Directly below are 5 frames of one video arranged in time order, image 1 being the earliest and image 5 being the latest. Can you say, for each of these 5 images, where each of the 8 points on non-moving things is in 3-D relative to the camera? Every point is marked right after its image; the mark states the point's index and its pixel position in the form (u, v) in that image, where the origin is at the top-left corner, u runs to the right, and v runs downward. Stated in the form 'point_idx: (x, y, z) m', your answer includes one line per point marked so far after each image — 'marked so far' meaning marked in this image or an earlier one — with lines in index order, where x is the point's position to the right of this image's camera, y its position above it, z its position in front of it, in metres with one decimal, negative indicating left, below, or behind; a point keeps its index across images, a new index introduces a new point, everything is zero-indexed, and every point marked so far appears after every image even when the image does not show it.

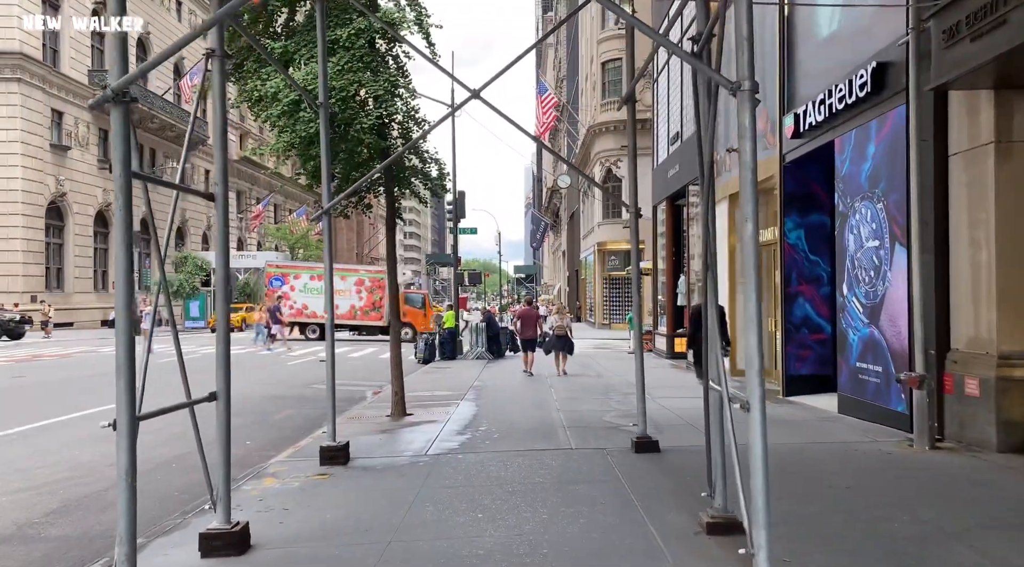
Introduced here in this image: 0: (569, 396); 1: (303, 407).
0: (+0.9, -1.8, +14.9) m
1: (-3.2, -1.9, +14.5) m
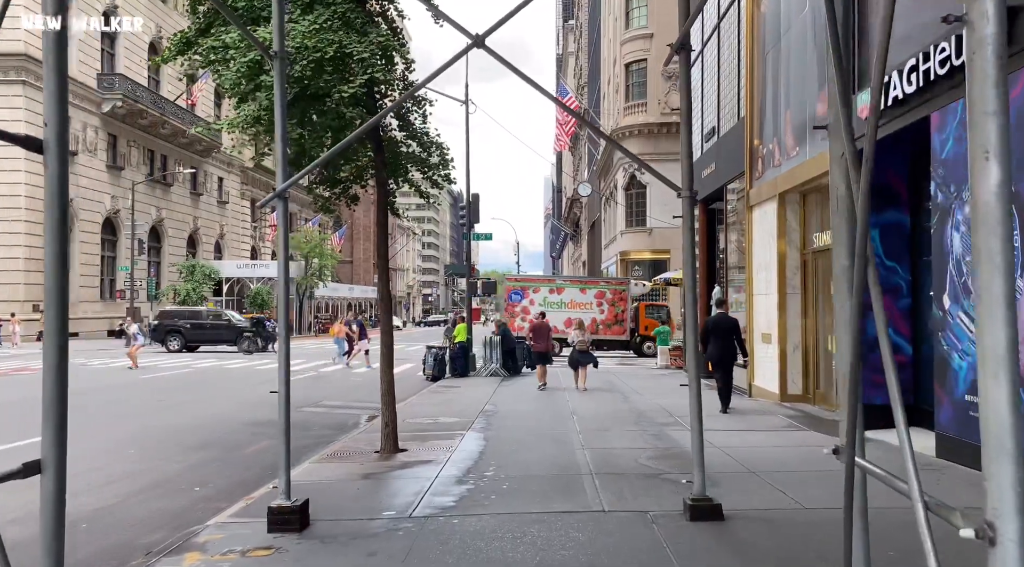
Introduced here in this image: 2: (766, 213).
0: (+1.1, -1.9, +12.6) m
1: (-3.0, -2.1, +12.3) m
2: (+4.4, +1.2, +16.5) m
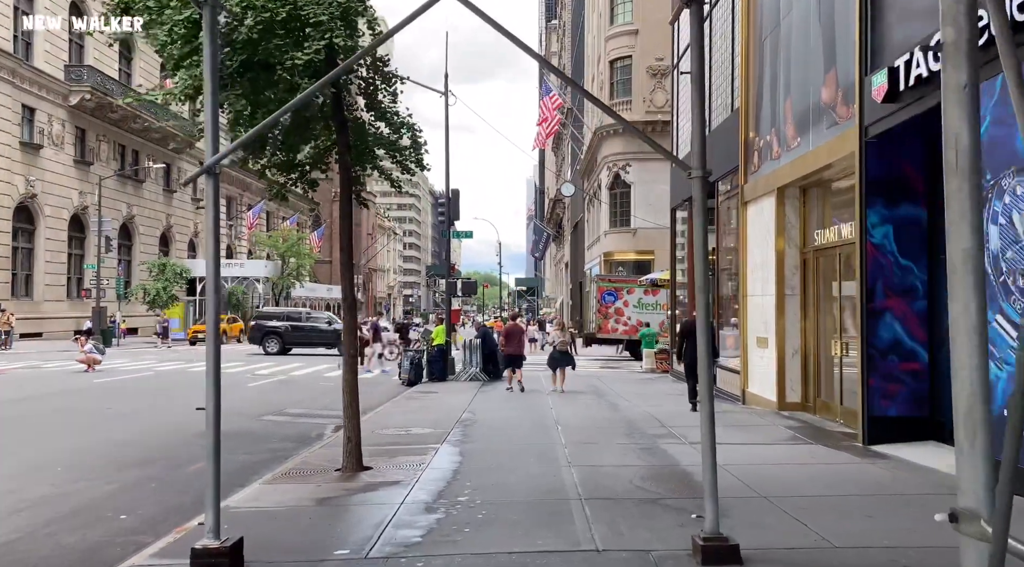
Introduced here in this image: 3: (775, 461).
0: (+0.8, -1.9, +11.5) m
1: (-3.3, -2.0, +11.1) m
2: (+4.1, +1.2, +15.5) m
3: (+2.6, -1.8, +9.5) m
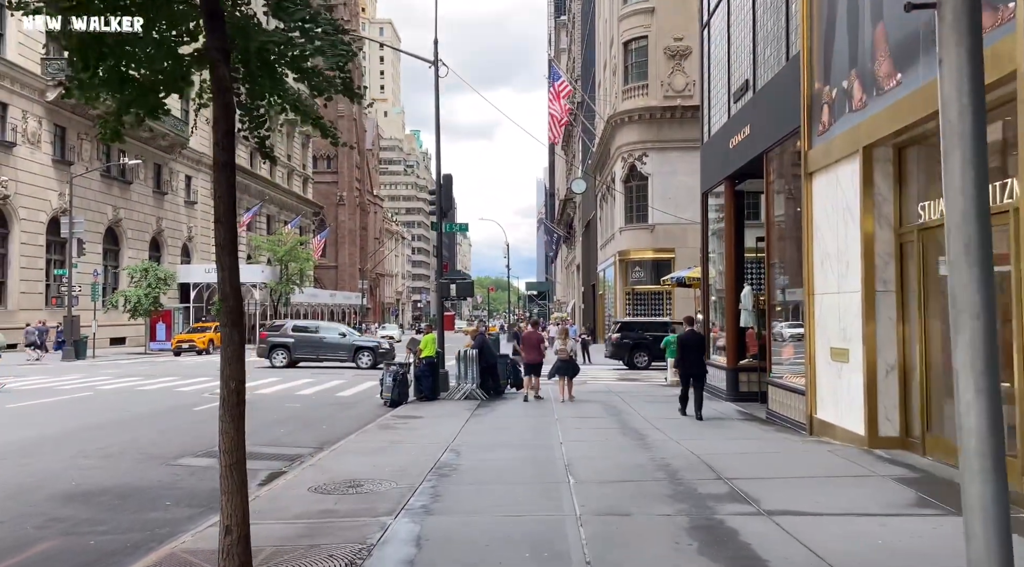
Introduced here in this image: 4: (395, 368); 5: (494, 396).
0: (+0.8, -1.8, +7.8) m
1: (-3.3, -2.0, +7.5) m
2: (+4.0, +1.3, +11.8) m
3: (+2.5, -1.7, +5.7) m
4: (-2.3, -1.7, +18.9) m
5: (-0.4, -2.4, +19.9) m
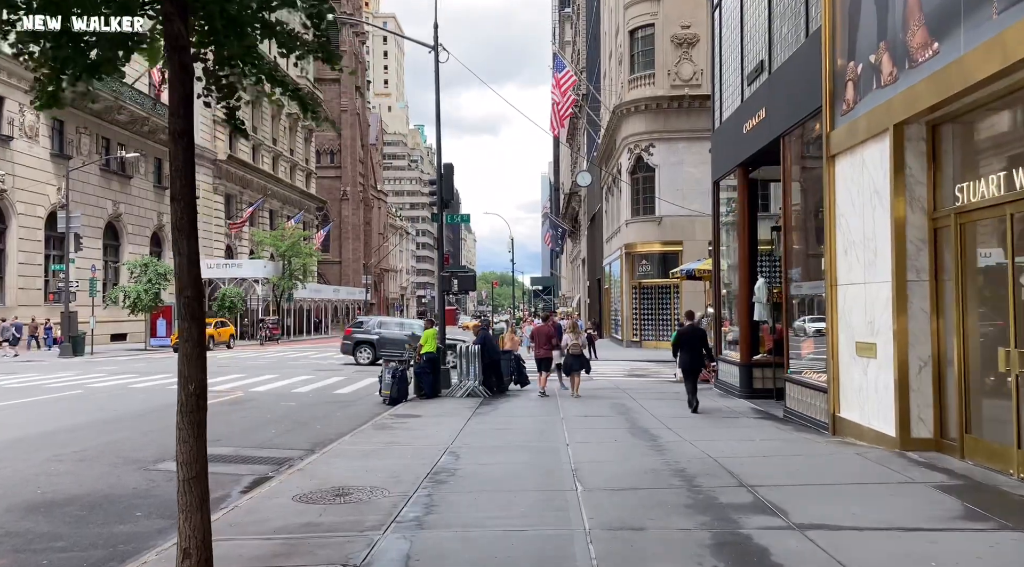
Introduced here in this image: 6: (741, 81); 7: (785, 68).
0: (+0.8, -1.7, +7.1) m
1: (-3.3, -1.9, +6.7) m
2: (+4.1, +1.4, +11.0) m
3: (+2.5, -1.6, +5.0) m
4: (-2.3, -1.6, +18.1) m
5: (-0.3, -2.2, +19.1) m
6: (+4.2, +3.7, +17.3) m
7: (+4.1, +3.3, +14.1) m
